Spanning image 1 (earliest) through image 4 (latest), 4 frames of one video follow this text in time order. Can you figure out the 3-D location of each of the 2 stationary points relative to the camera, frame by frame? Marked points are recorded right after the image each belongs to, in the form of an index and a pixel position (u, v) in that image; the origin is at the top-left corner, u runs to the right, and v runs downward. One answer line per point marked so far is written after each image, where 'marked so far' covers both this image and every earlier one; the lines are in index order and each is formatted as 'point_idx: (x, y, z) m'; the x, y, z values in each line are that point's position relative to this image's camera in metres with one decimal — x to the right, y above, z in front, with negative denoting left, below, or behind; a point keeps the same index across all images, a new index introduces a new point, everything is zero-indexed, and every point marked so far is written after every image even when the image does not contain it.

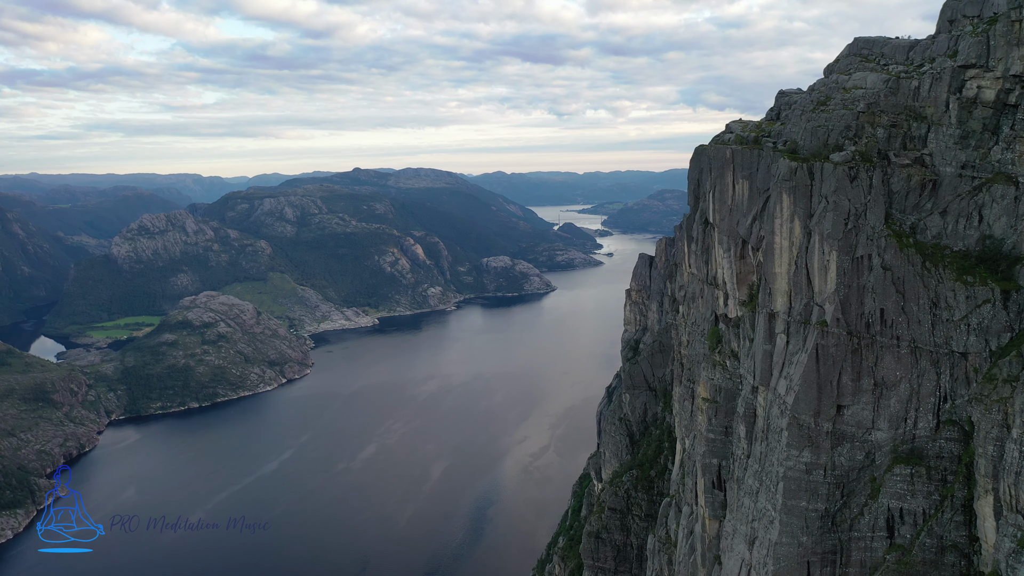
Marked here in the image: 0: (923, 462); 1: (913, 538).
0: (+10.5, -4.4, +16.5) m
1: (+10.4, -6.5, +16.8) m
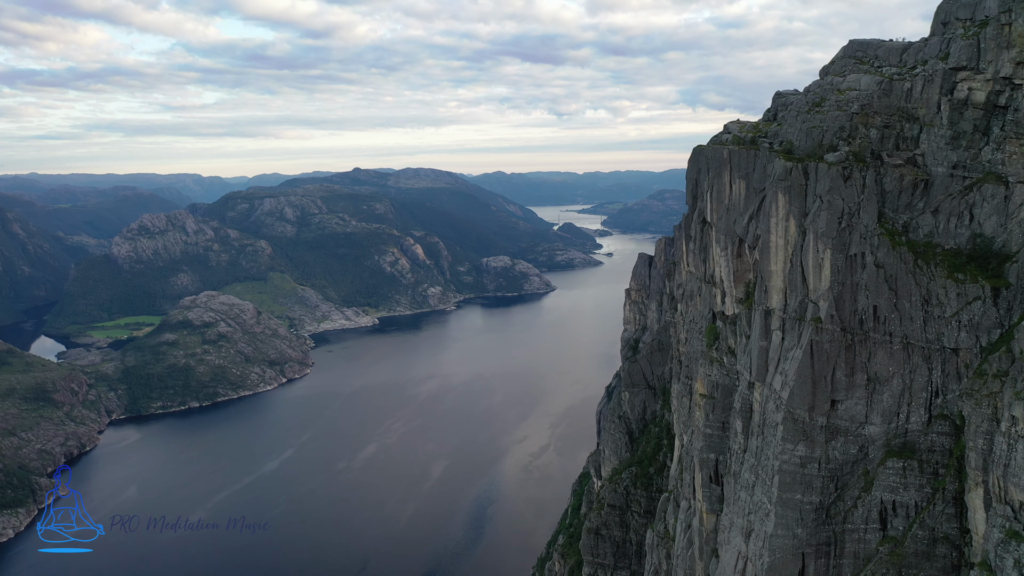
0: (+10.5, -4.4, +16.8) m
1: (+10.4, -6.4, +17.1) m
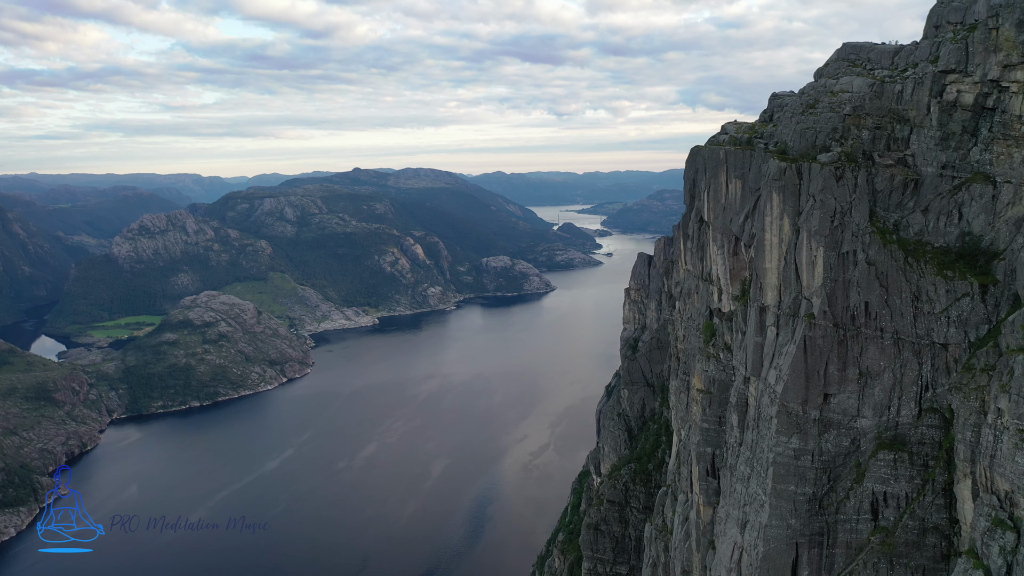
0: (+10.5, -4.3, +17.2) m
1: (+10.4, -6.3, +17.5) m
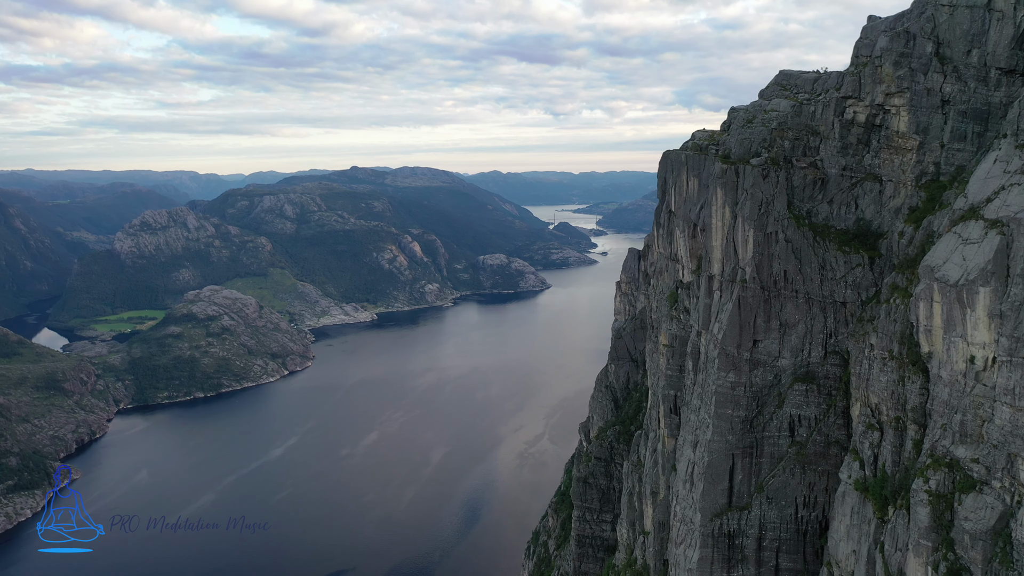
0: (+10.7, -3.4, +22.2) m
1: (+10.6, -5.5, +22.4) m
